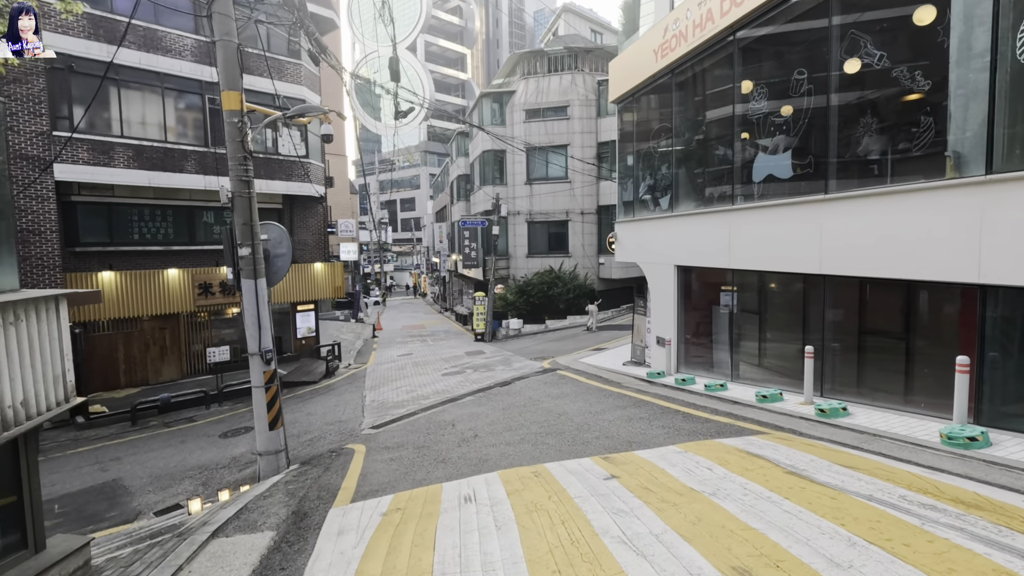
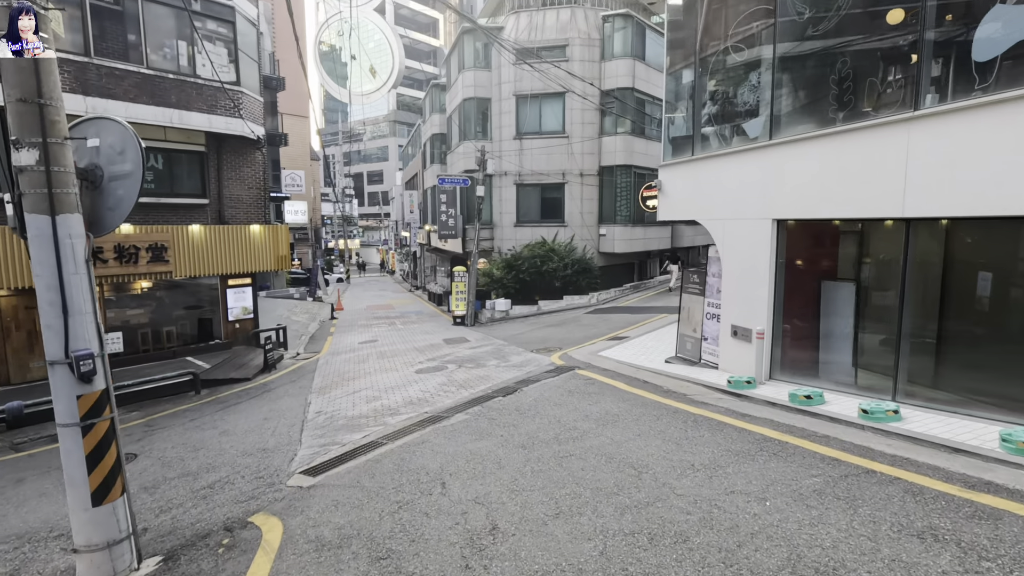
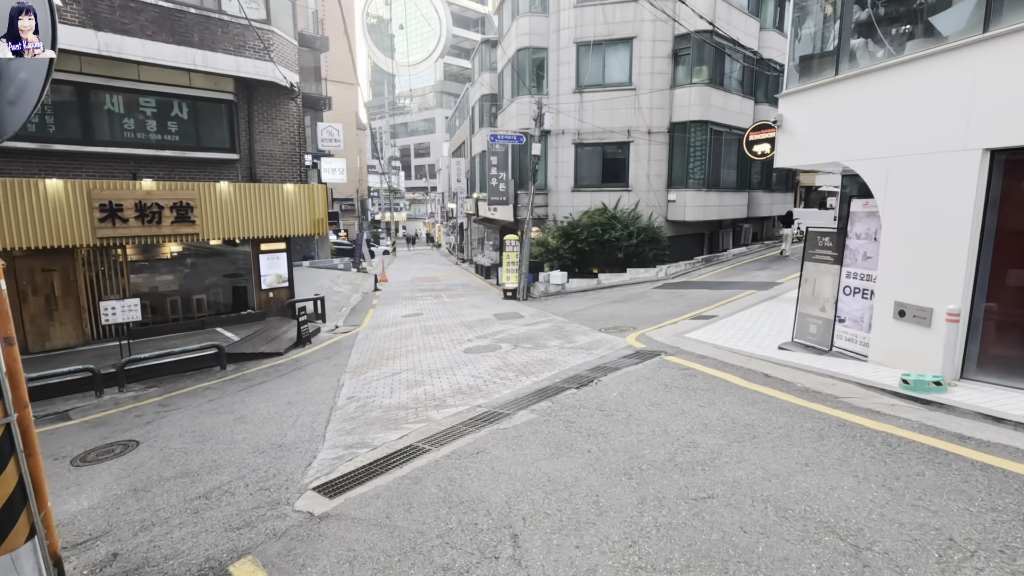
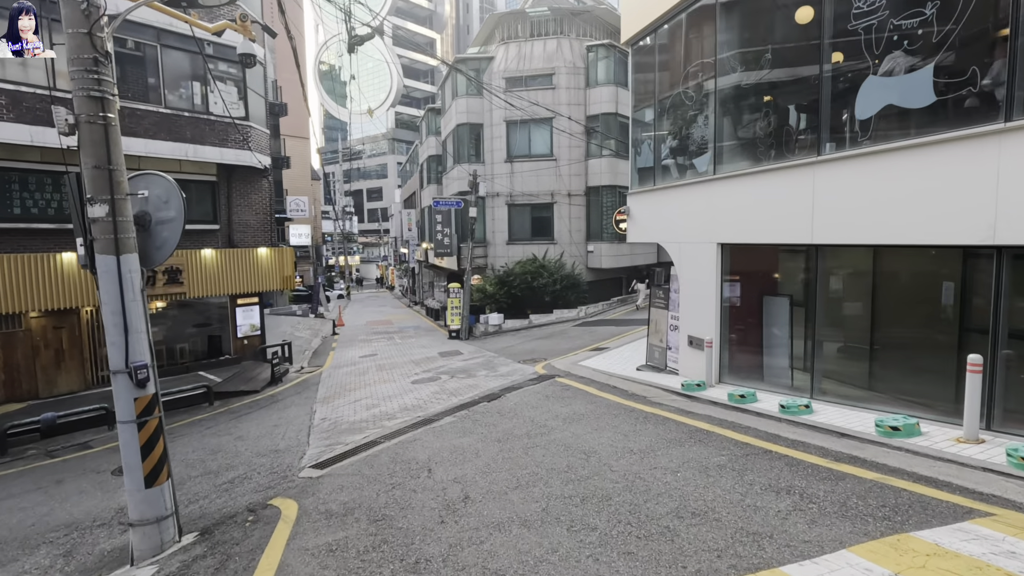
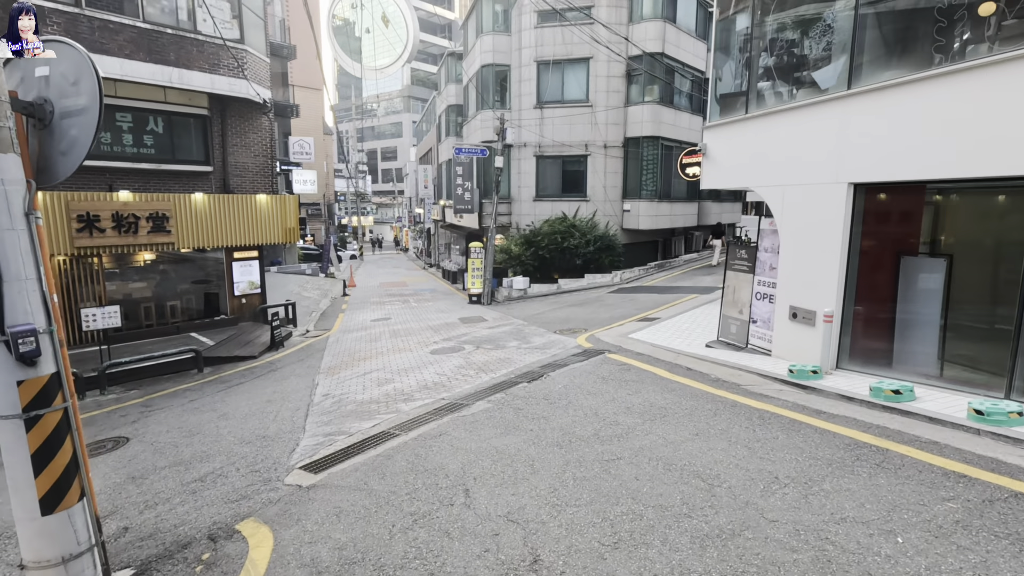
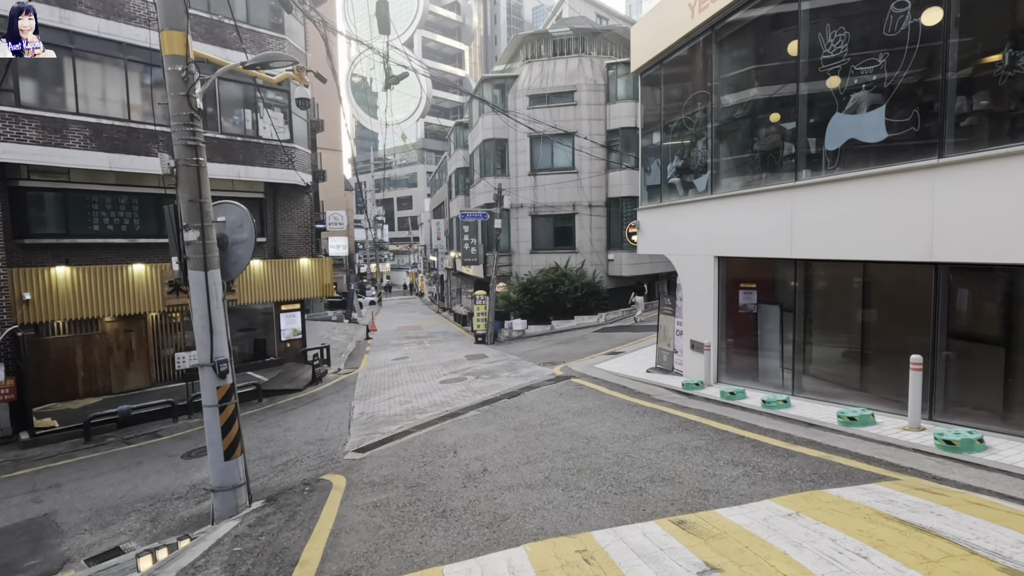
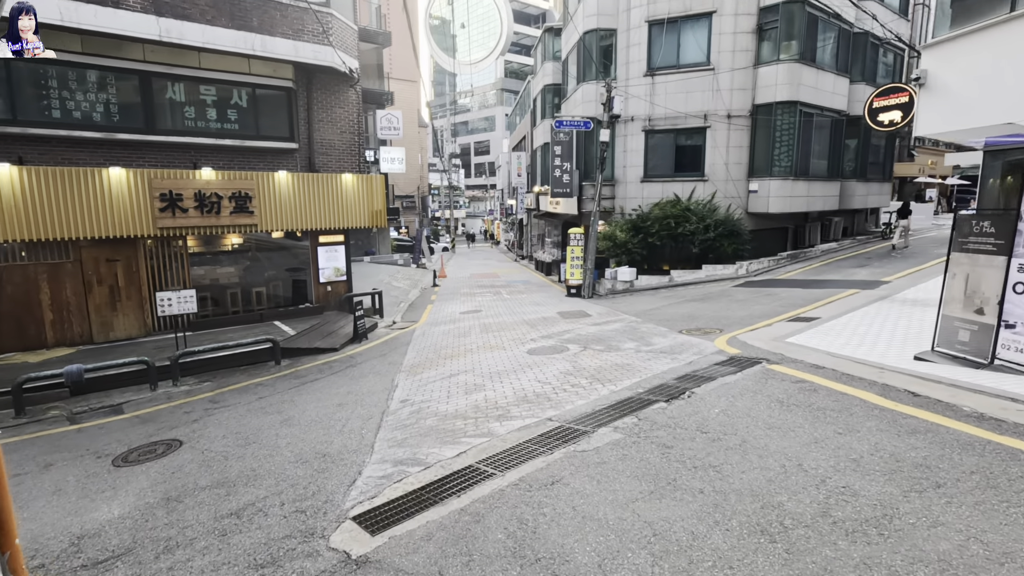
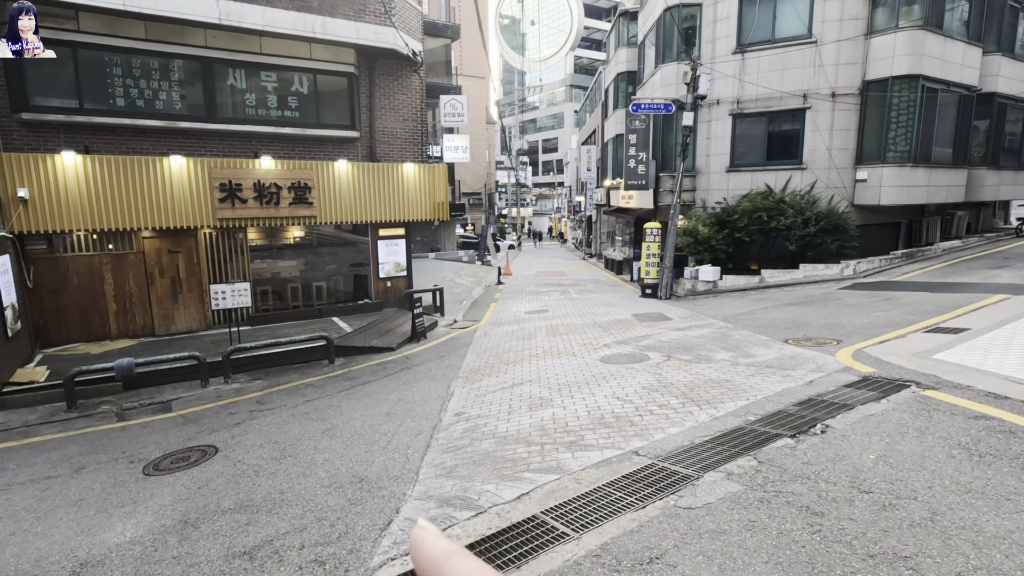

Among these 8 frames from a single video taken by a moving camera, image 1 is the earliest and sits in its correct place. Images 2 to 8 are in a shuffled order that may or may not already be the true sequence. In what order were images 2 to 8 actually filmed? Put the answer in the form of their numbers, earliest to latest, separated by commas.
6, 4, 2, 5, 3, 7, 8
